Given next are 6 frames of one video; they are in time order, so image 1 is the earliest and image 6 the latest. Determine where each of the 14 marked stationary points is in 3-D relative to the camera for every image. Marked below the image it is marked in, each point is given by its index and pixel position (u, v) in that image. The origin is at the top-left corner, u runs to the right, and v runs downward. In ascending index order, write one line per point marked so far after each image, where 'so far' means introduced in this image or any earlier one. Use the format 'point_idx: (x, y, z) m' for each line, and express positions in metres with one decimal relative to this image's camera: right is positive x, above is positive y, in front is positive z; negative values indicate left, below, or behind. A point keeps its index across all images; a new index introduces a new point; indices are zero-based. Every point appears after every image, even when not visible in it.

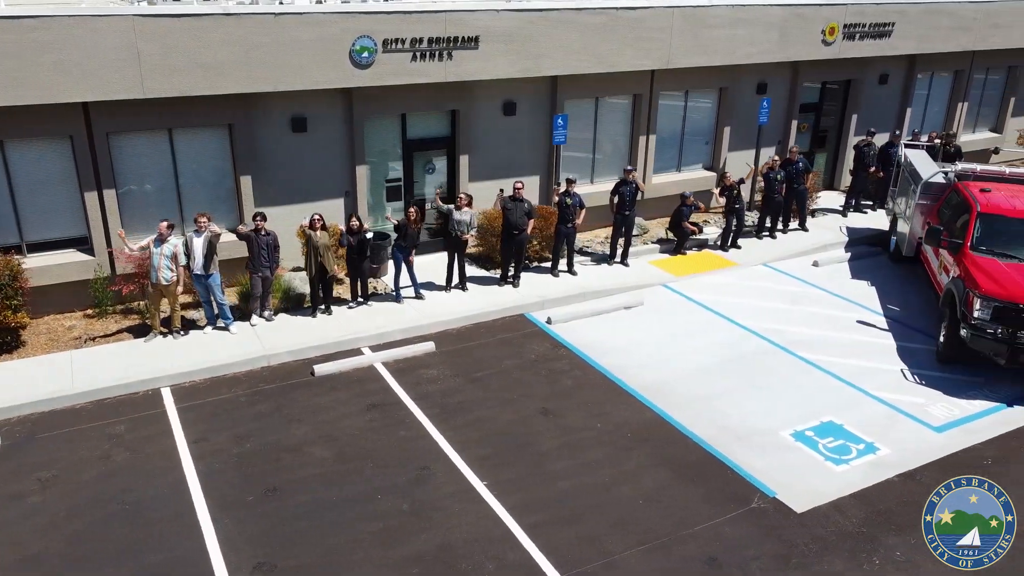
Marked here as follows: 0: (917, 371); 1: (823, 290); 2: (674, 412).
0: (+4.0, -0.8, +11.1) m
1: (+3.8, 0.0, +13.9) m
2: (+1.4, -1.1, +10.1) m
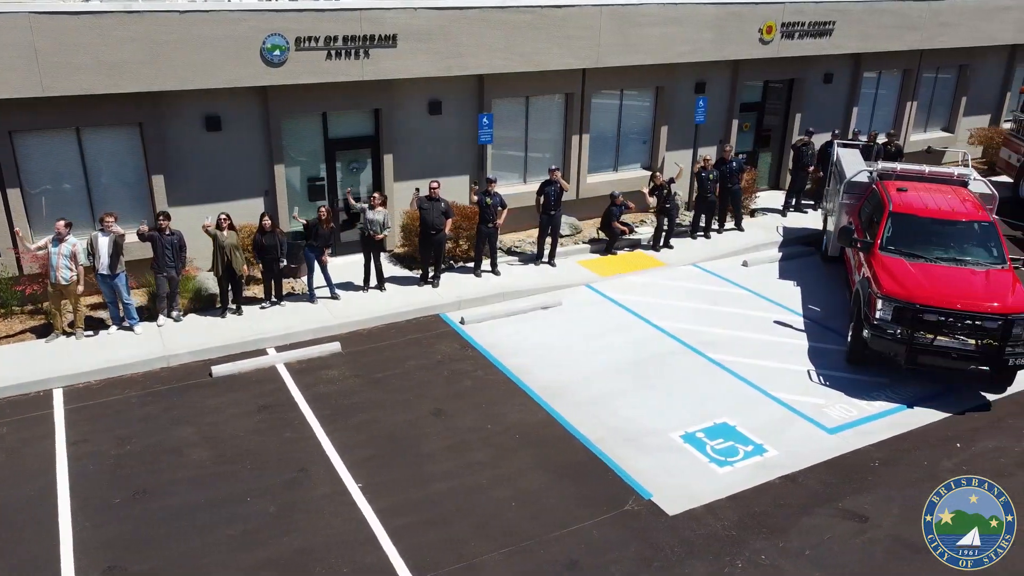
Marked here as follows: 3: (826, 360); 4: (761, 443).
0: (+3.0, -0.8, +11.0) m
1: (+2.9, 0.0, +13.8) m
2: (+0.5, -1.1, +10.0) m
3: (+3.2, -0.7, +11.4) m
4: (+2.1, -1.3, +9.4) m
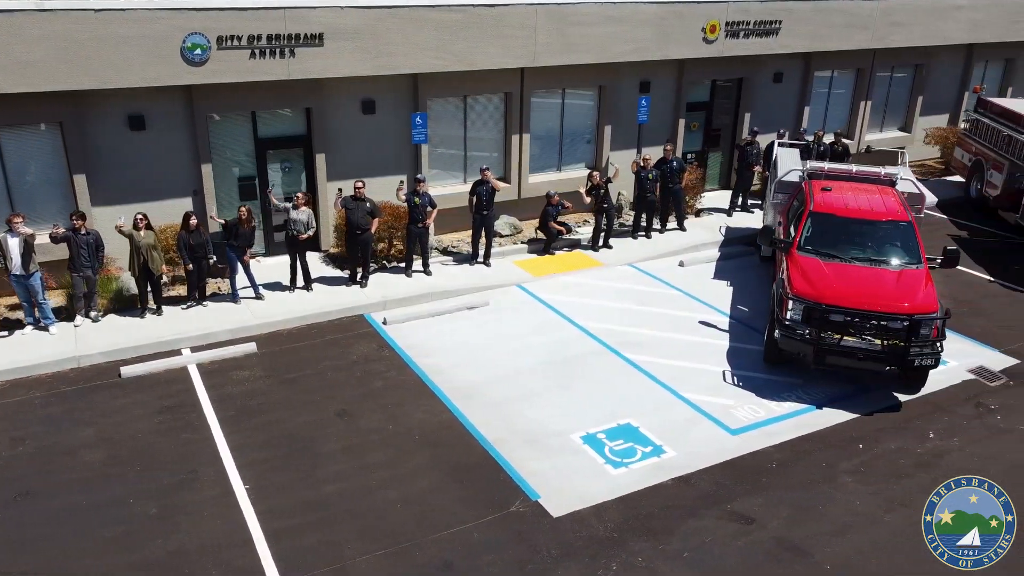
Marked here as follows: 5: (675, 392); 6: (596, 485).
0: (+2.2, -0.8, +11.0) m
1: (+2.0, 0.0, +13.7) m
2: (-0.4, -1.1, +9.9) m
3: (+2.3, -0.7, +11.3) m
4: (+1.2, -1.3, +9.3) m
5: (+1.5, -1.0, +10.5) m
6: (+0.6, -1.5, +8.6) m
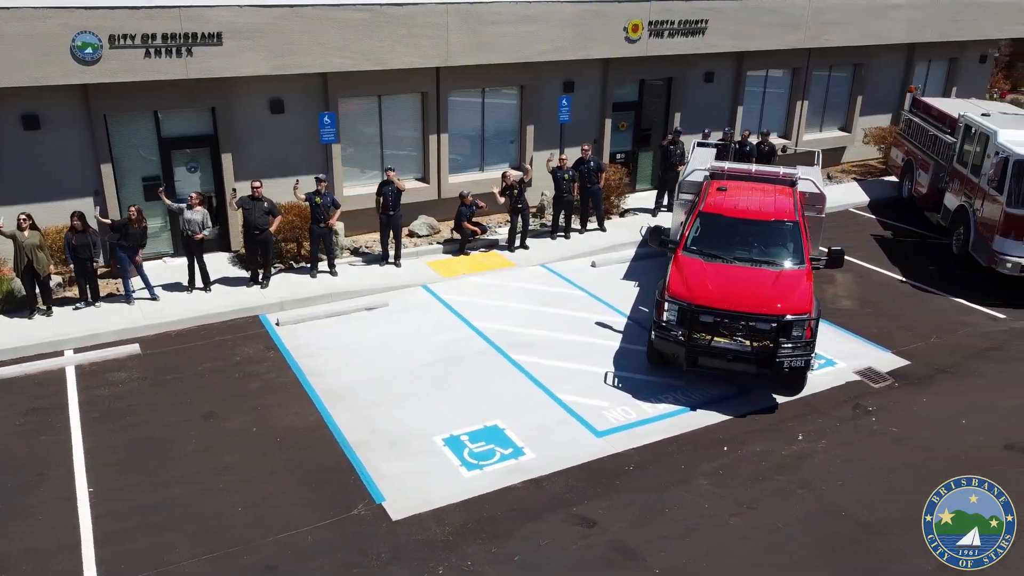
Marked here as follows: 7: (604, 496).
0: (+1.1, -0.8, +10.9) m
1: (+0.9, 0.0, +13.7) m
2: (-1.5, -1.1, +9.8) m
3: (+1.2, -0.7, +11.2) m
4: (+0.1, -1.3, +9.3) m
5: (+0.4, -1.0, +10.4) m
6: (-0.5, -1.5, +8.5) m
7: (+0.7, -1.6, +8.4) m
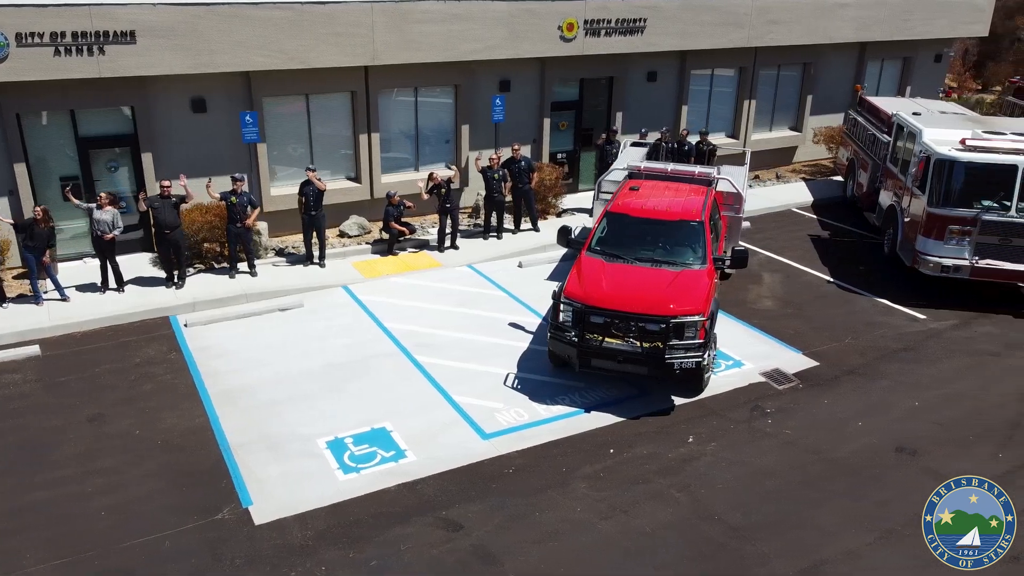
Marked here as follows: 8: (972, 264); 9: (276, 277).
0: (+0.1, -0.8, +10.8) m
1: (-0.1, 0.0, +13.5) m
2: (-2.5, -1.1, +9.7) m
3: (+0.2, -0.7, +11.1) m
4: (-0.9, -1.3, +9.1) m
5: (-0.6, -1.0, +10.3) m
6: (-1.5, -1.5, +8.4) m
7: (-0.3, -1.6, +8.3) m
8: (+5.2, +0.3, +12.8) m
9: (-2.9, +0.1, +13.7) m
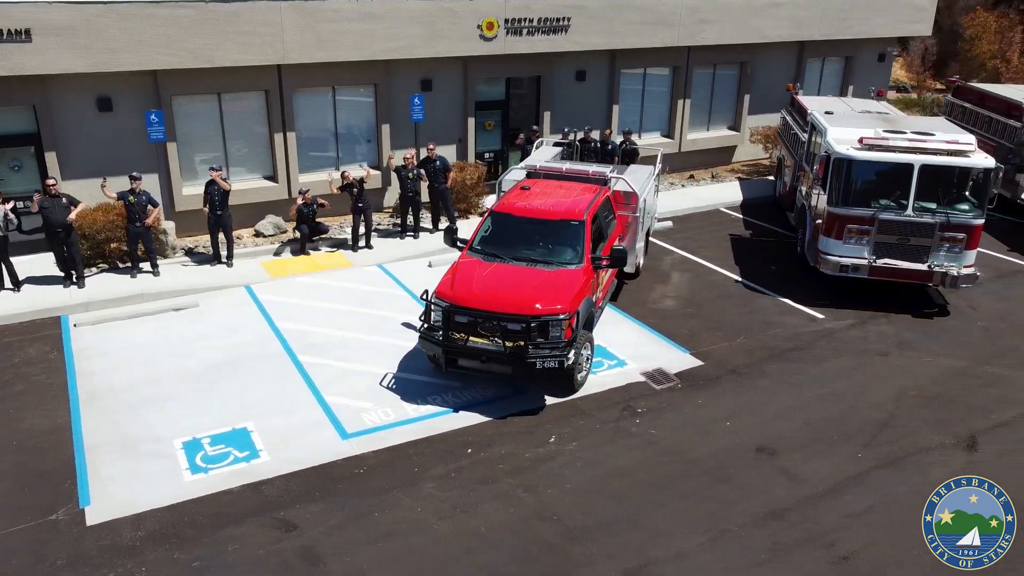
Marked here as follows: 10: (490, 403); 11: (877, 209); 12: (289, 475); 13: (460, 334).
0: (-1.1, -0.8, +10.7) m
1: (-1.2, 0.0, +13.5) m
2: (-3.6, -1.1, +9.6) m
3: (-0.9, -0.7, +11.1) m
4: (-2.0, -1.3, +9.1) m
5: (-1.7, -1.0, +10.2) m
6: (-2.6, -1.5, +8.4) m
7: (-1.4, -1.6, +8.3) m
8: (+4.1, +0.3, +12.8) m
9: (-4.0, +0.1, +13.6) m
10: (-0.2, -1.0, +10.1) m
11: (+4.1, +0.9, +12.6) m
12: (-1.7, -1.4, +8.7) m
13: (-0.4, -0.4, +9.7) m
